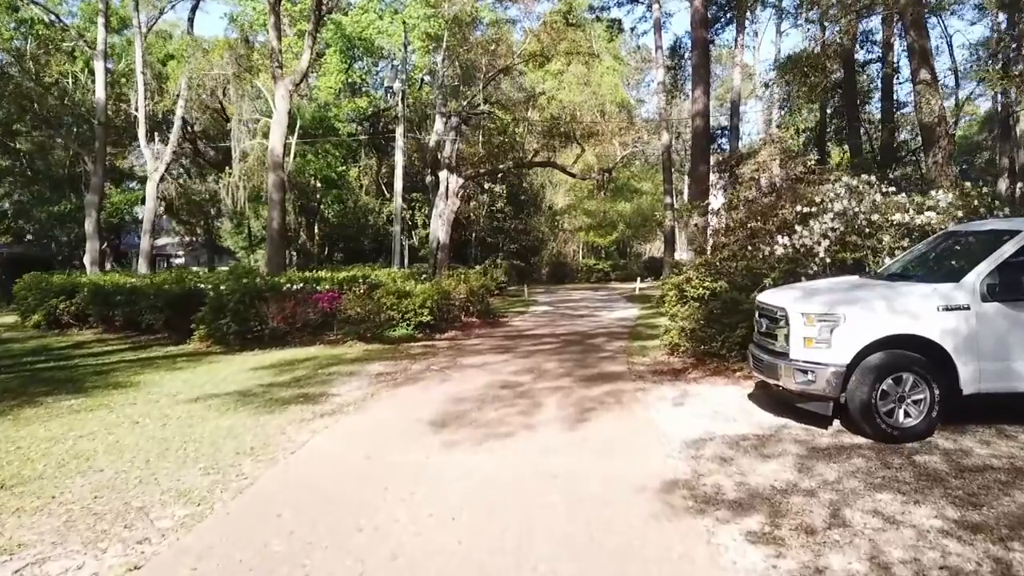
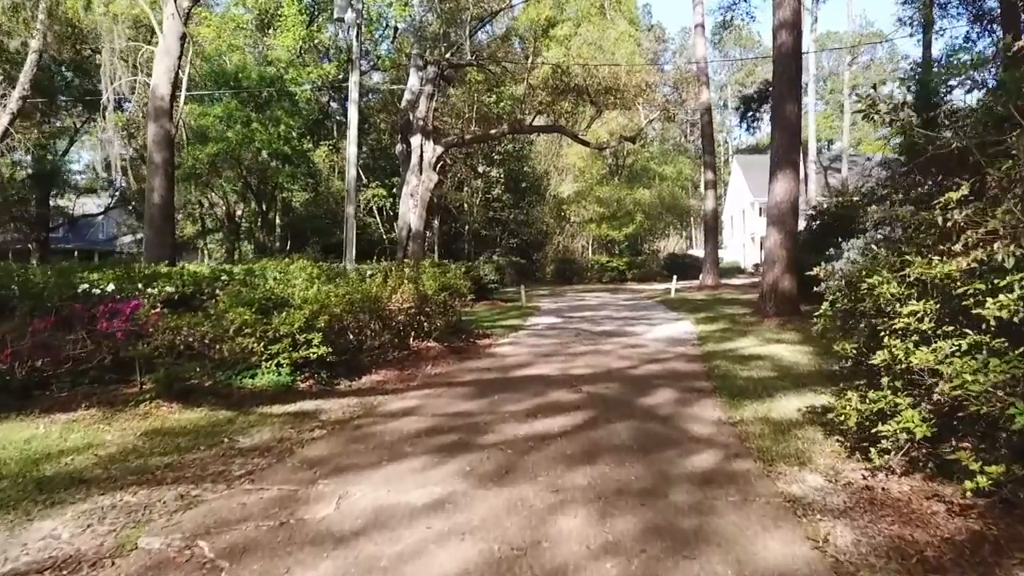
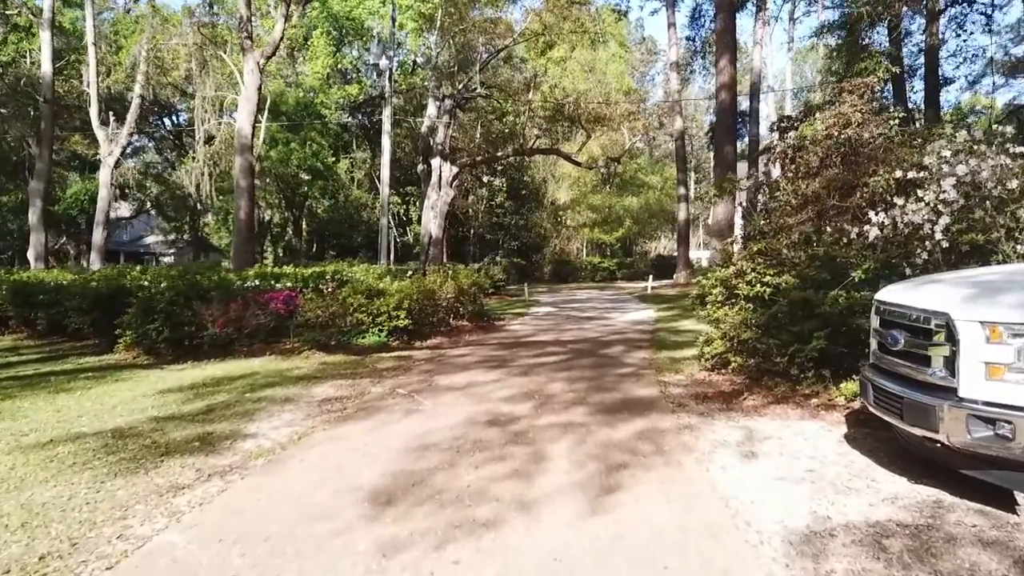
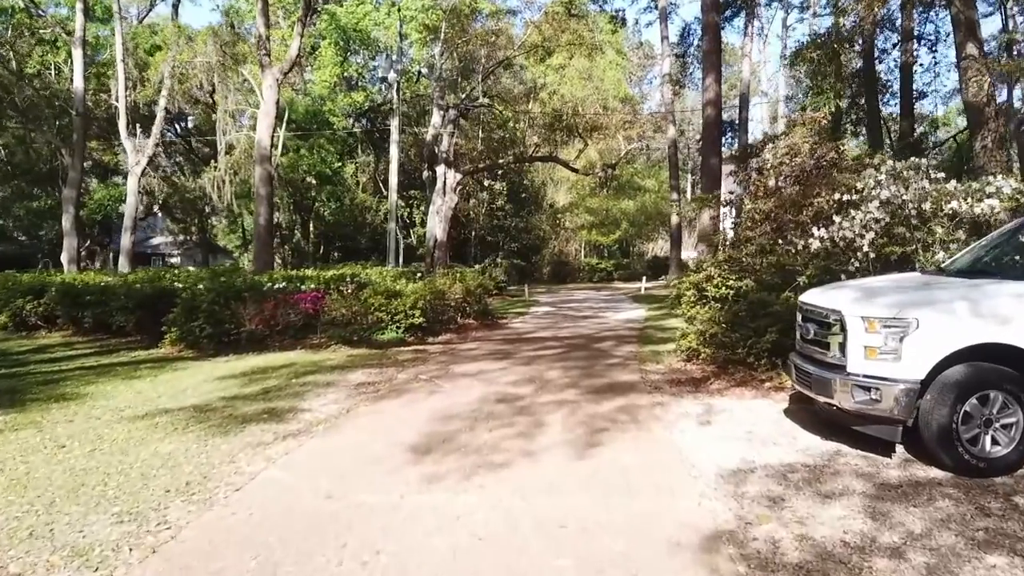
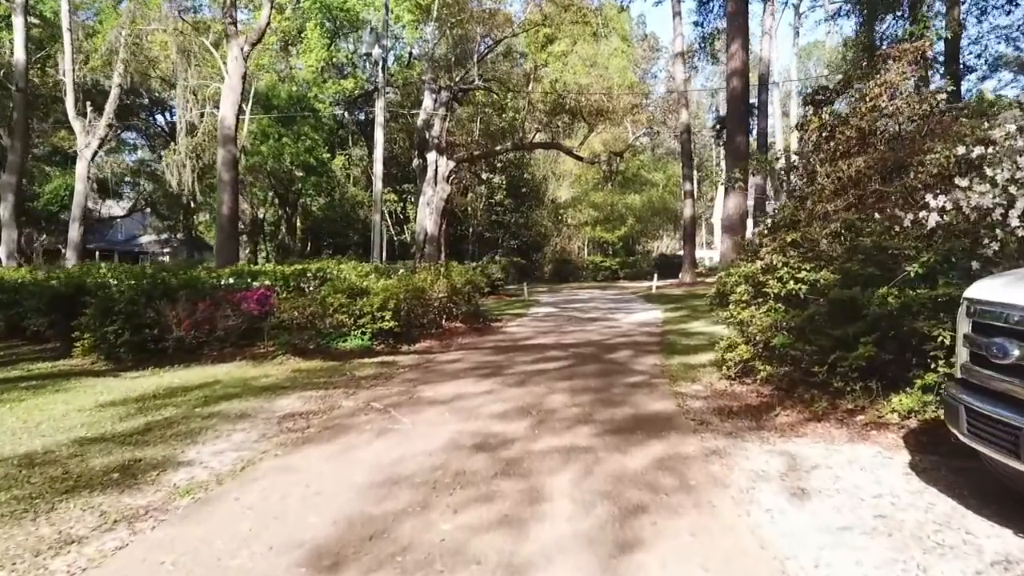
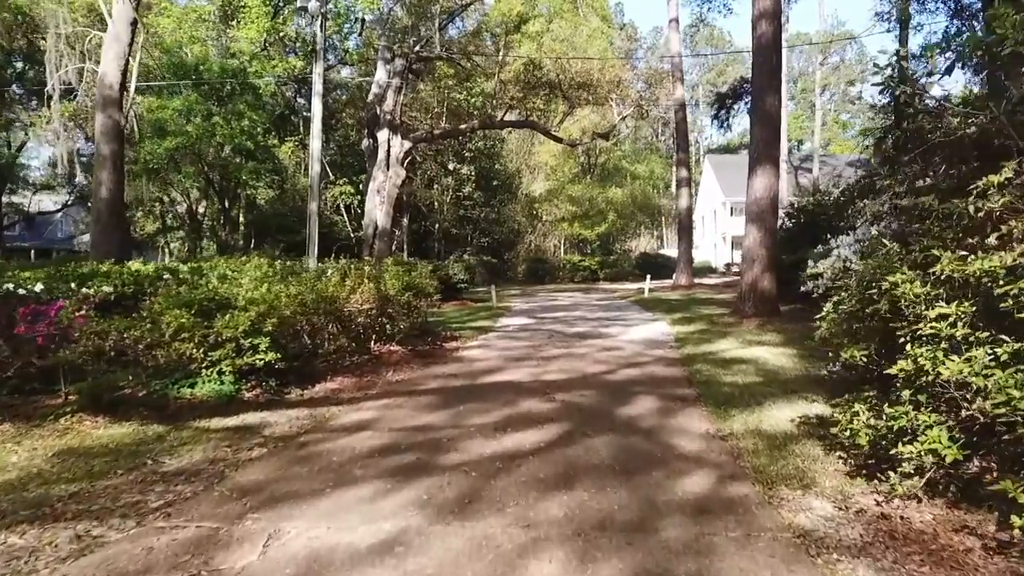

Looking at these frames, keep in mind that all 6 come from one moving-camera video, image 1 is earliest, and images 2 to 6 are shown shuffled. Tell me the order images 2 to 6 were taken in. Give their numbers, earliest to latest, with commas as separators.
4, 3, 5, 2, 6
